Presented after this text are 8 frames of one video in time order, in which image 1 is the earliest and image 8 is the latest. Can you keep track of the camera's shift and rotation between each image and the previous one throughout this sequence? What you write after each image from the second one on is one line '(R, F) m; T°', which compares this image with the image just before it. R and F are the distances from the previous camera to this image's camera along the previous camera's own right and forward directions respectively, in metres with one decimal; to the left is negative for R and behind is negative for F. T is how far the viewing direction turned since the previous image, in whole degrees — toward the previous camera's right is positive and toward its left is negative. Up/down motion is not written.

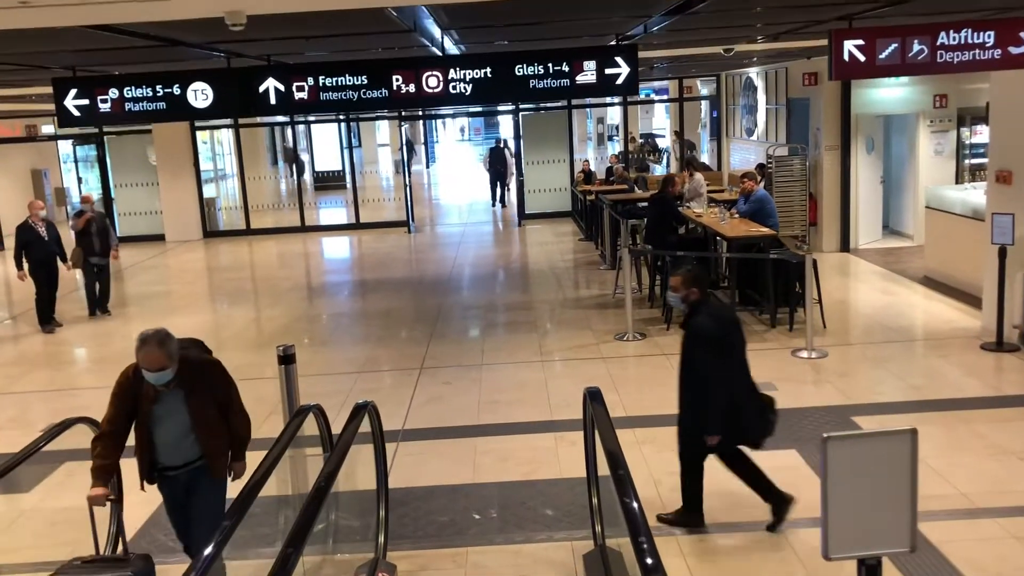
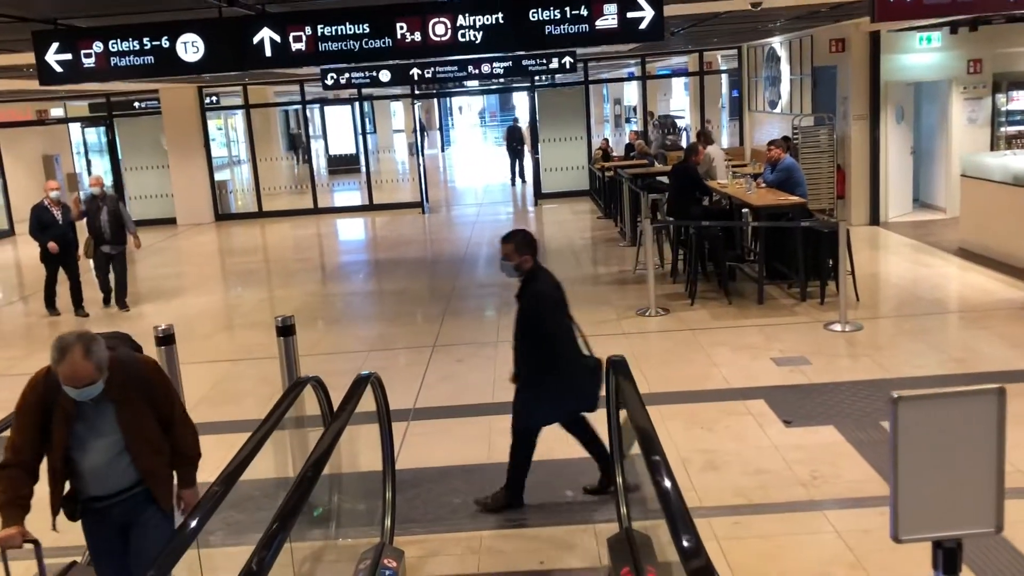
(0.0, +0.4) m; -1°
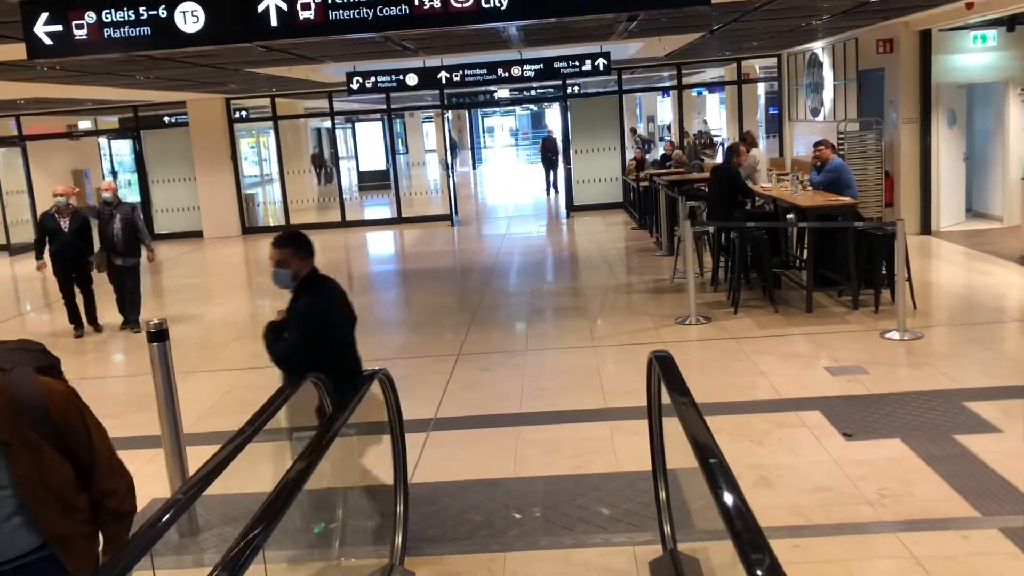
(0.0, +0.5) m; -2°
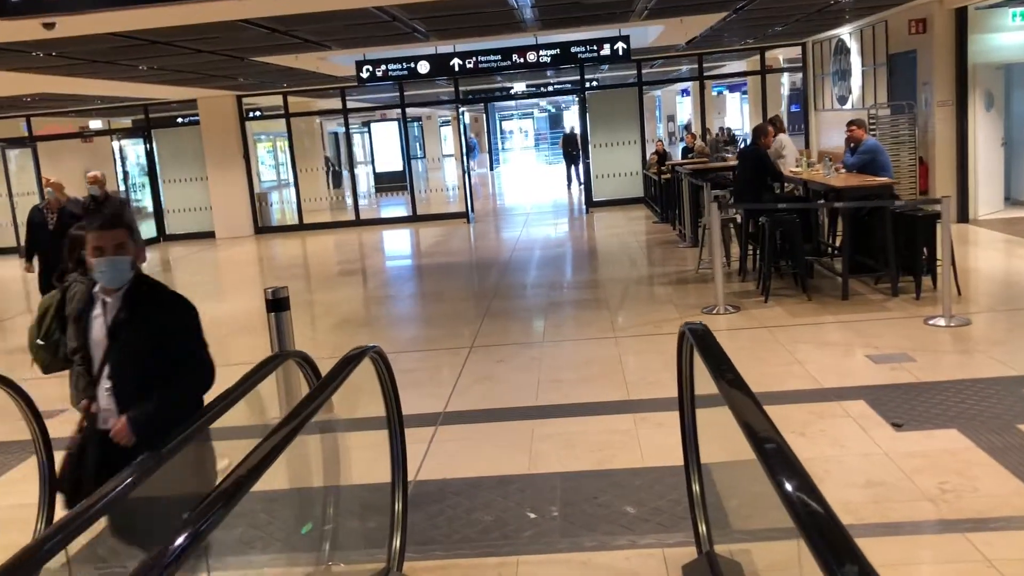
(0.0, +0.4) m; -1°
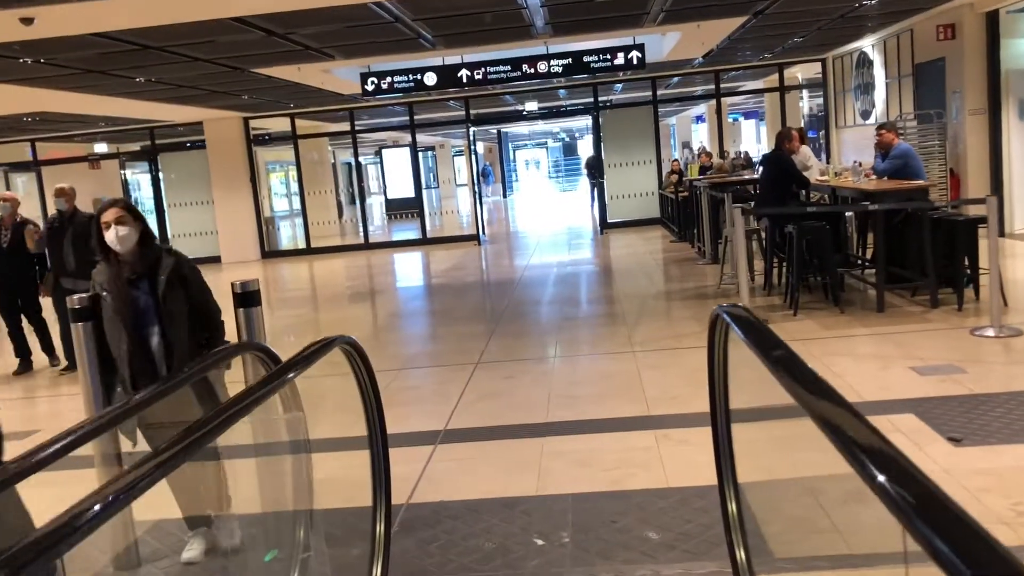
(+0.1, +0.5) m; -1°
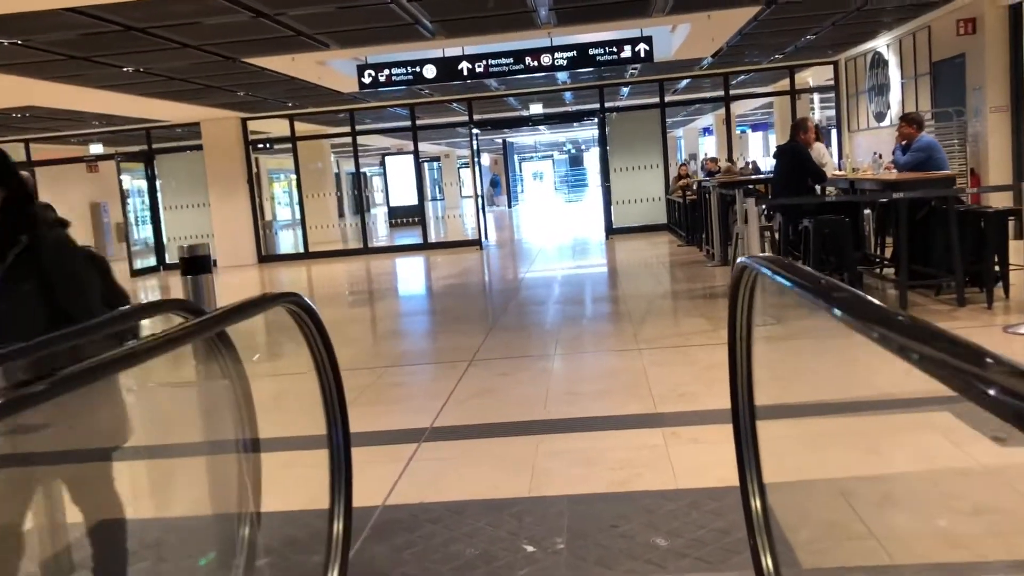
(+0.1, +0.4) m; 0°
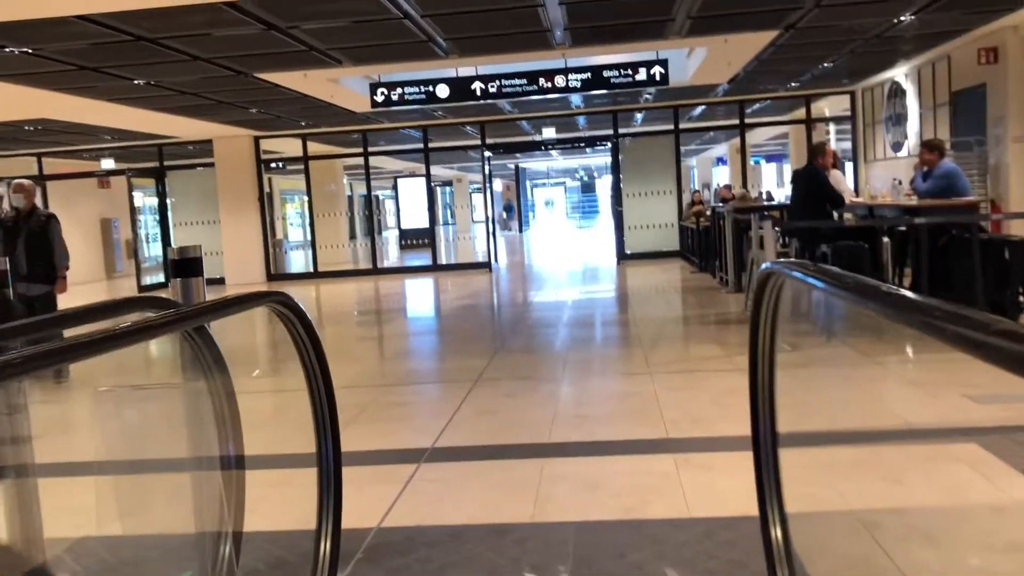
(0.0, +0.2) m; -1°
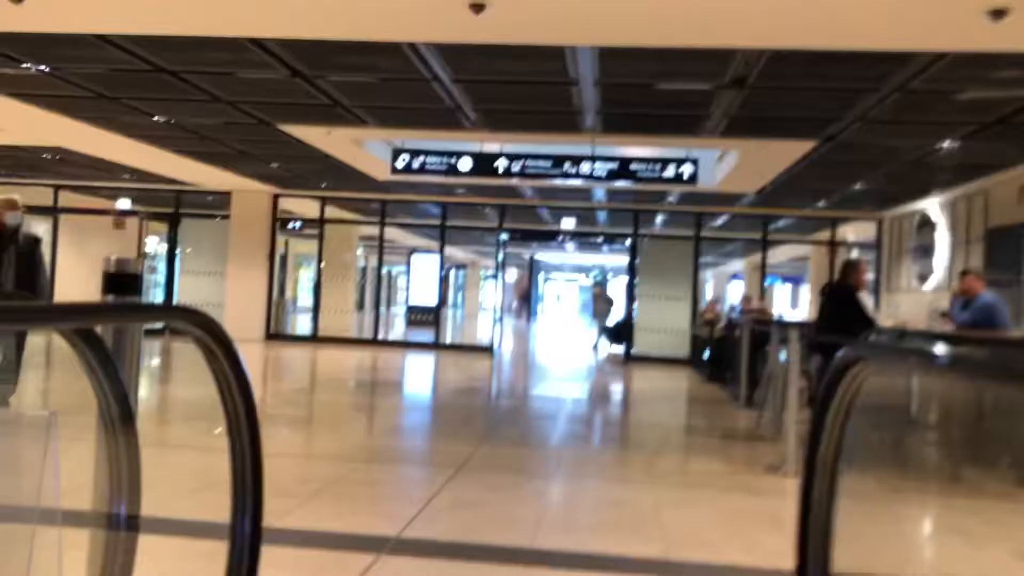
(0.0, +0.5) m; -1°
